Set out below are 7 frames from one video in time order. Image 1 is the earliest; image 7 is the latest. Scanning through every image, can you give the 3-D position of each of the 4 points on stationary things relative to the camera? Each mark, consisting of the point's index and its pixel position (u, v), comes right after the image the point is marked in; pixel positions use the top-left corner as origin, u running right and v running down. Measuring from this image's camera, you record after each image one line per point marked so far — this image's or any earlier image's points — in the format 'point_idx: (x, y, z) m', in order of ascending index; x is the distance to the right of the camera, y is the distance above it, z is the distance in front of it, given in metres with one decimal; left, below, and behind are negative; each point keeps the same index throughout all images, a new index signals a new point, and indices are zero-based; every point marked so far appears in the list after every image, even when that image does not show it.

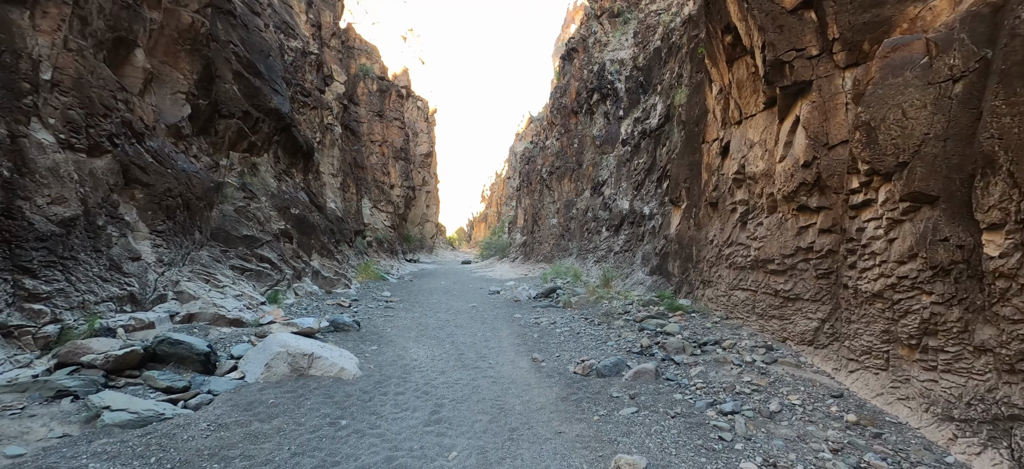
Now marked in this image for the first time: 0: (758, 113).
0: (+3.7, +1.8, +6.2) m
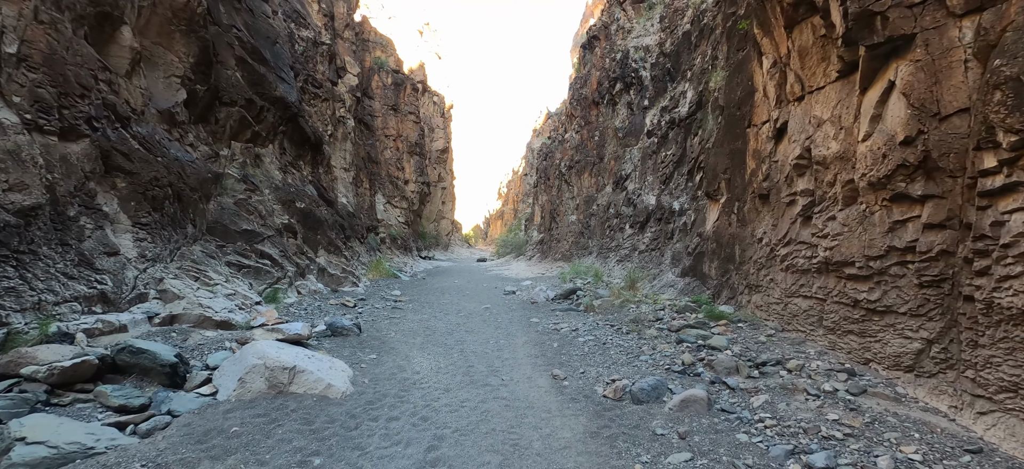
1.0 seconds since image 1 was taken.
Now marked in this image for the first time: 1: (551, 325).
0: (+3.9, +1.9, +5.2) m
1: (+0.8, -1.8, +8.1) m
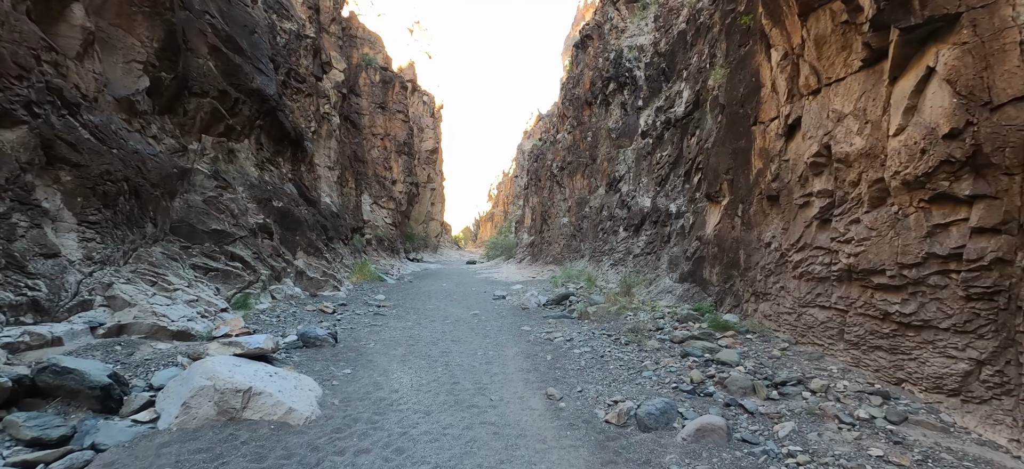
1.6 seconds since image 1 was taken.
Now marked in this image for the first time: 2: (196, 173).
0: (+3.8, +1.8, +4.7) m
1: (+0.6, -1.8, +7.6) m
2: (-7.1, +1.4, +9.3) m
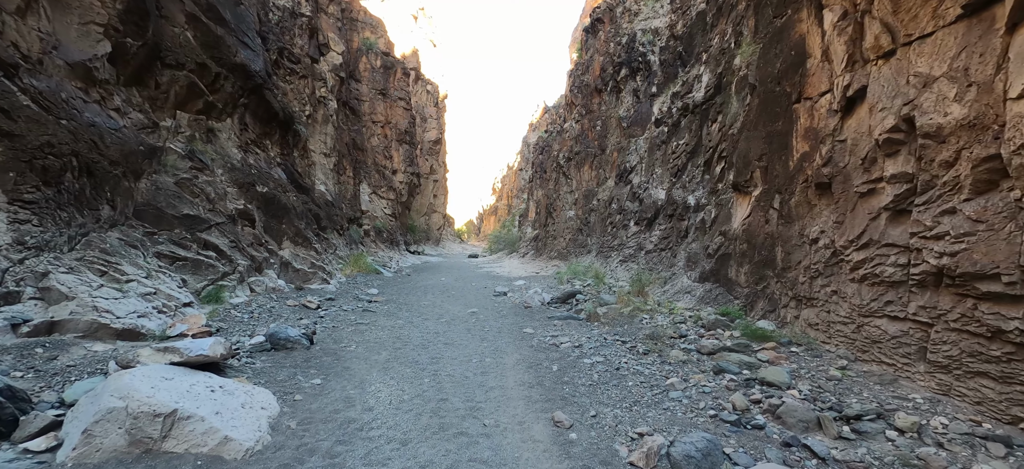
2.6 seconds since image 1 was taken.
0: (+3.9, +1.9, +3.8) m
1: (+0.6, -1.7, +6.7) m
2: (-7.0, +1.7, +8.5) m
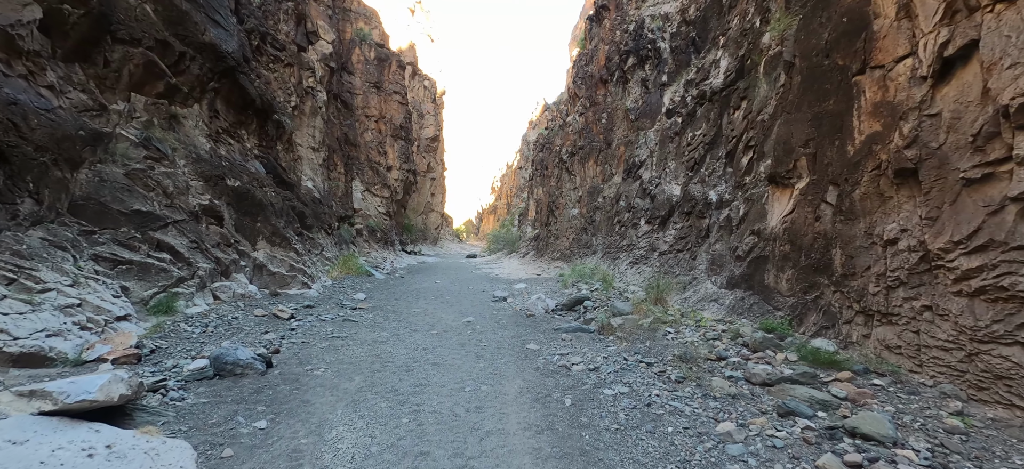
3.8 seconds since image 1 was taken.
0: (+3.9, +1.9, +2.7) m
1: (+0.6, -1.7, +5.6) m
2: (-7.0, +1.7, +7.4) m
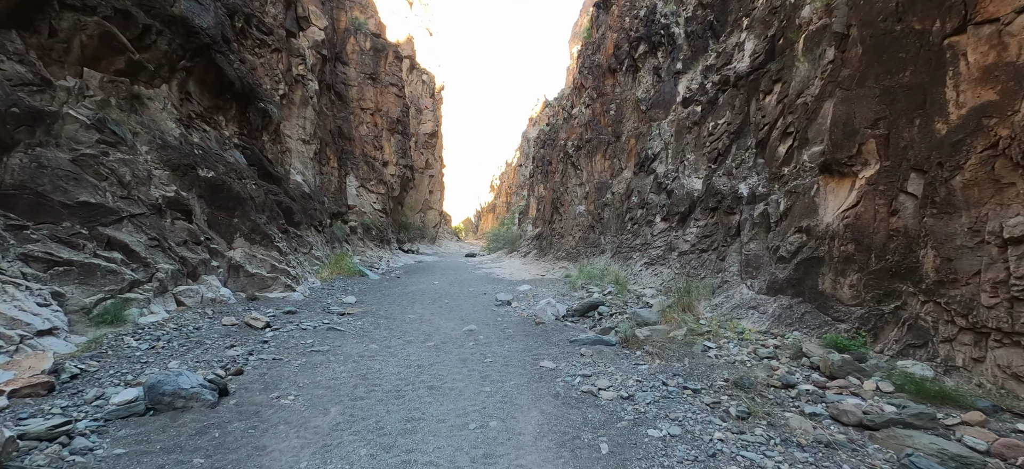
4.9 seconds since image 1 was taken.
0: (+4.1, +1.9, +1.7) m
1: (+0.8, -1.6, +4.6) m
2: (-6.9, +1.8, +6.4) m
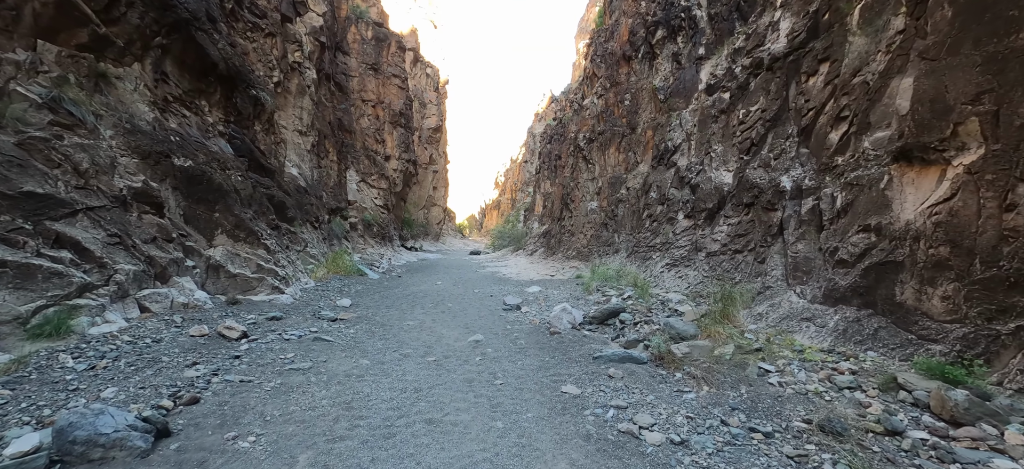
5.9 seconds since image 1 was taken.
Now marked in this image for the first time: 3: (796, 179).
0: (+4.2, +1.9, +0.8) m
1: (+0.9, -1.6, +3.7) m
2: (-6.7, +1.8, +5.5) m
3: (+4.9, +1.0, +7.2) m
